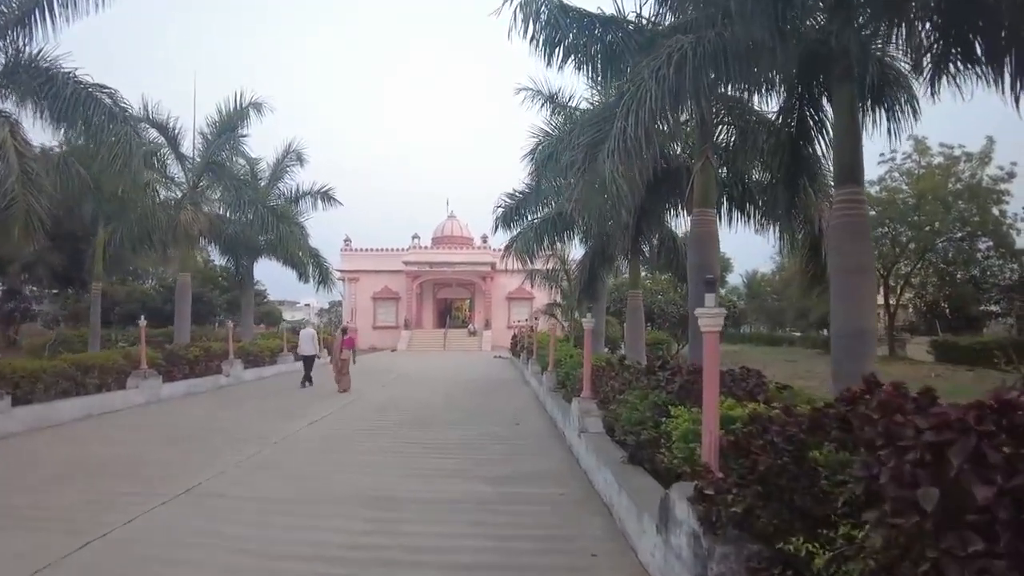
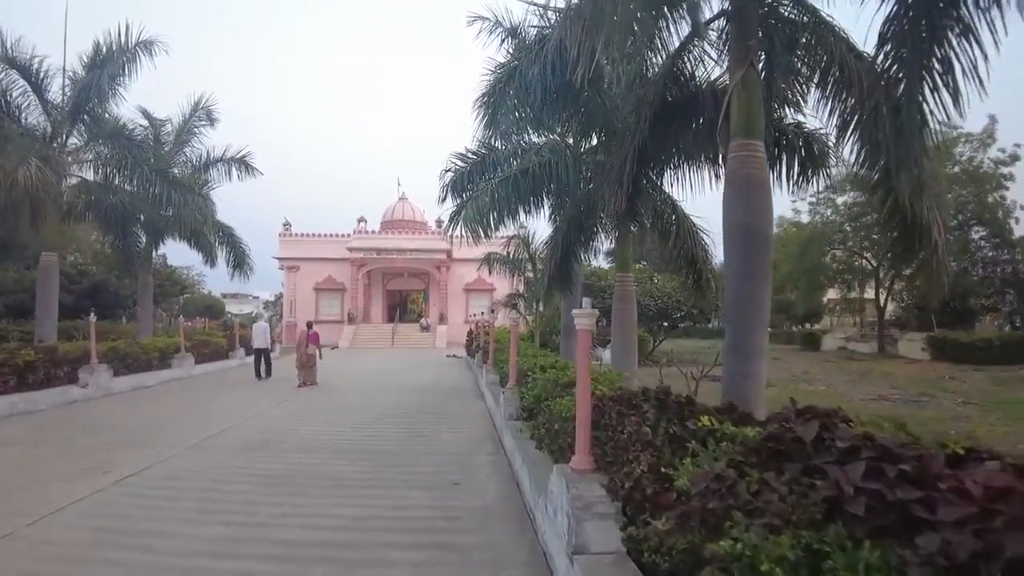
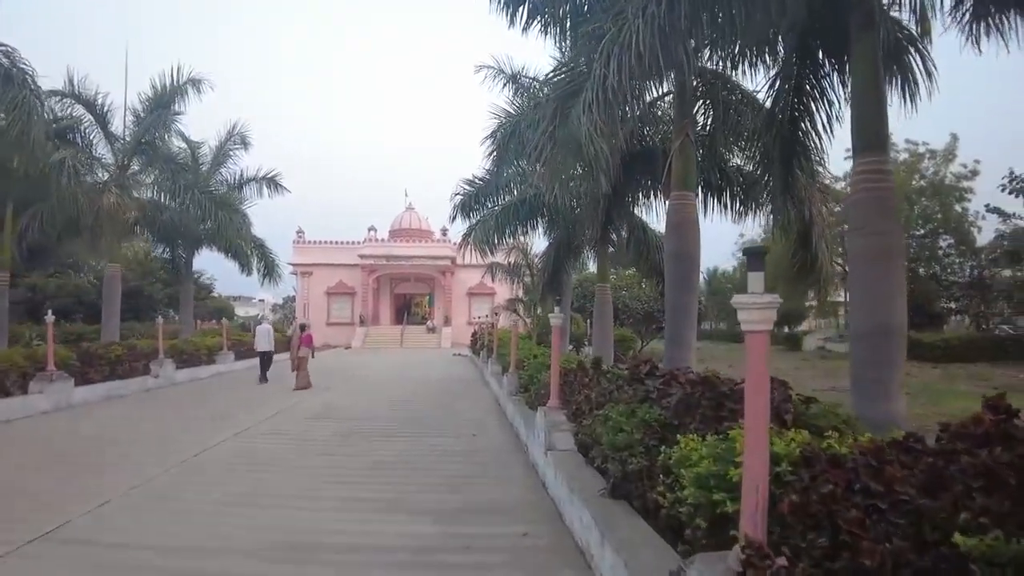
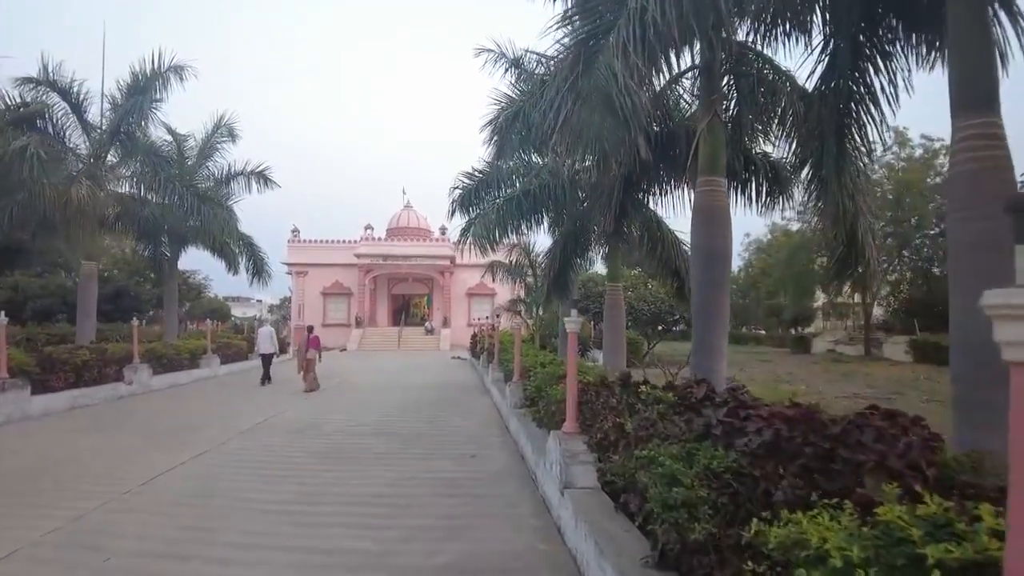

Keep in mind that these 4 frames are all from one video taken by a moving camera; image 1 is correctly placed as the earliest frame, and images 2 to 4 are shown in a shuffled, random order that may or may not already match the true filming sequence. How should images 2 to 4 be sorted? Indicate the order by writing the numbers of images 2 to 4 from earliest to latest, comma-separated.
3, 4, 2
